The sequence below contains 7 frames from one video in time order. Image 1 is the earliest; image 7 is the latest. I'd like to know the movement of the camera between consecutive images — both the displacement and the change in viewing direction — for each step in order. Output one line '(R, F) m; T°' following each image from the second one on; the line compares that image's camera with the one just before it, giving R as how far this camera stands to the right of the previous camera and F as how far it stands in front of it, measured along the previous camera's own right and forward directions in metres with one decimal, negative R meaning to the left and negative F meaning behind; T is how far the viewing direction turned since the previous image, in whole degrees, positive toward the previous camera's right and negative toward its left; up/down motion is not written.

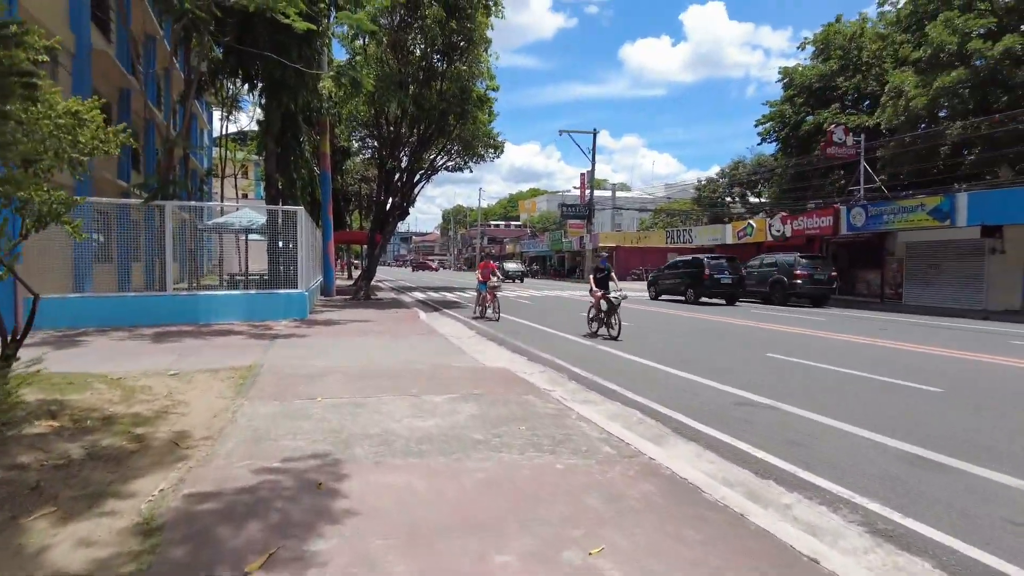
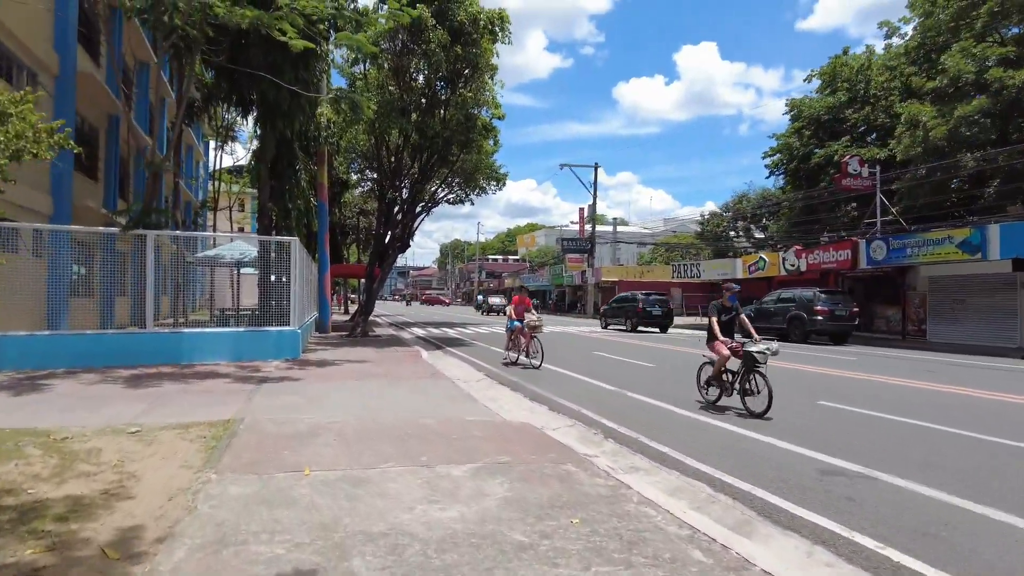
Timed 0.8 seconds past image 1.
(-0.3, +1.1) m; 0°
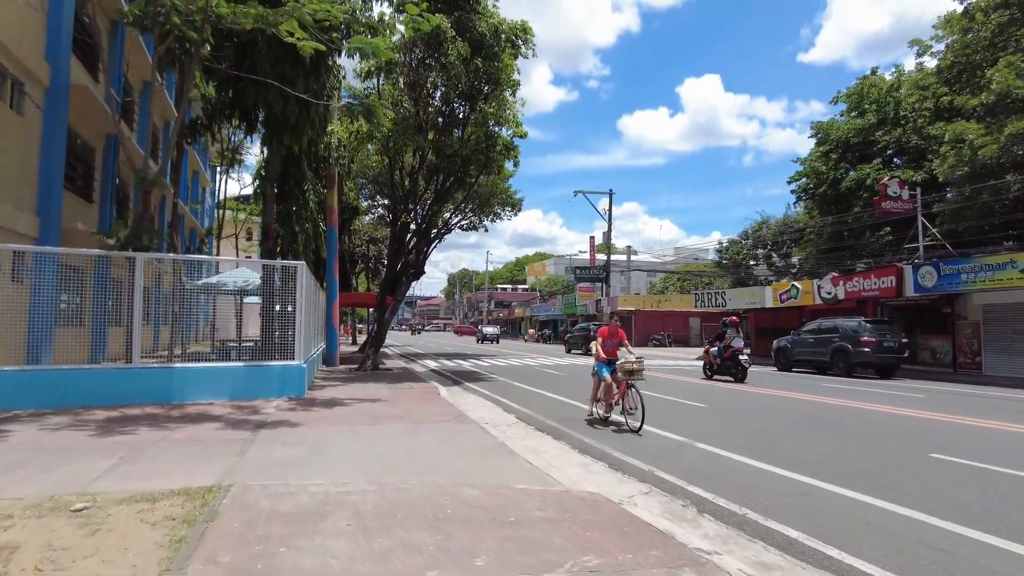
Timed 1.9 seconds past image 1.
(-0.4, +1.4) m; -1°
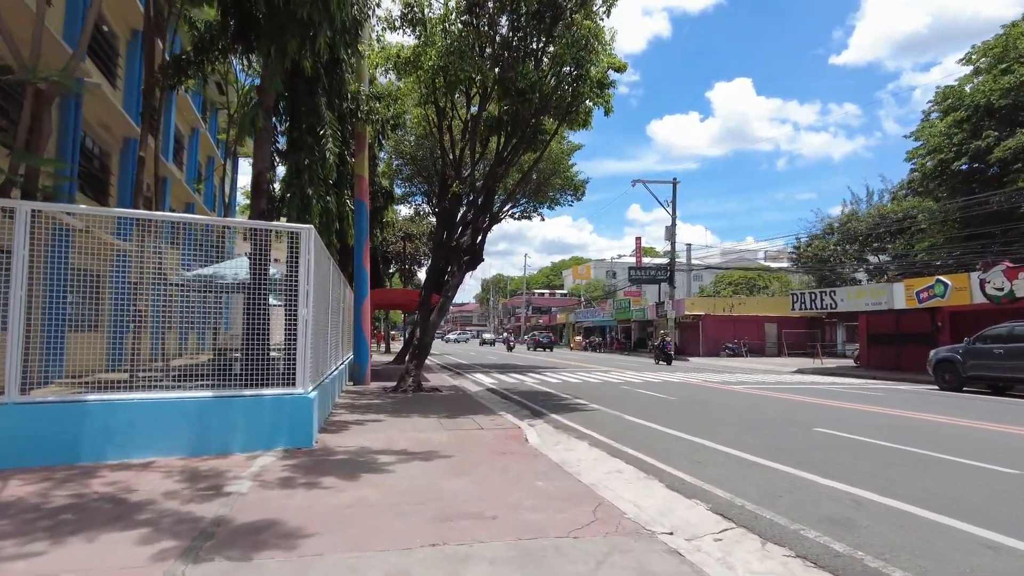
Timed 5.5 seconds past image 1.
(-1.3, +4.8) m; -3°
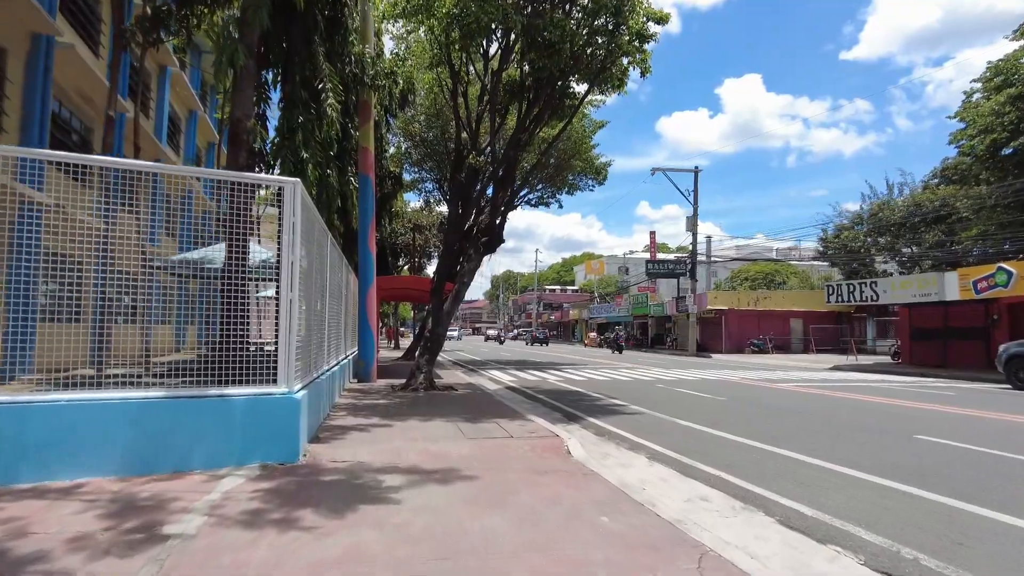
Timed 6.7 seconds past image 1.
(-0.3, +1.6) m; -1°
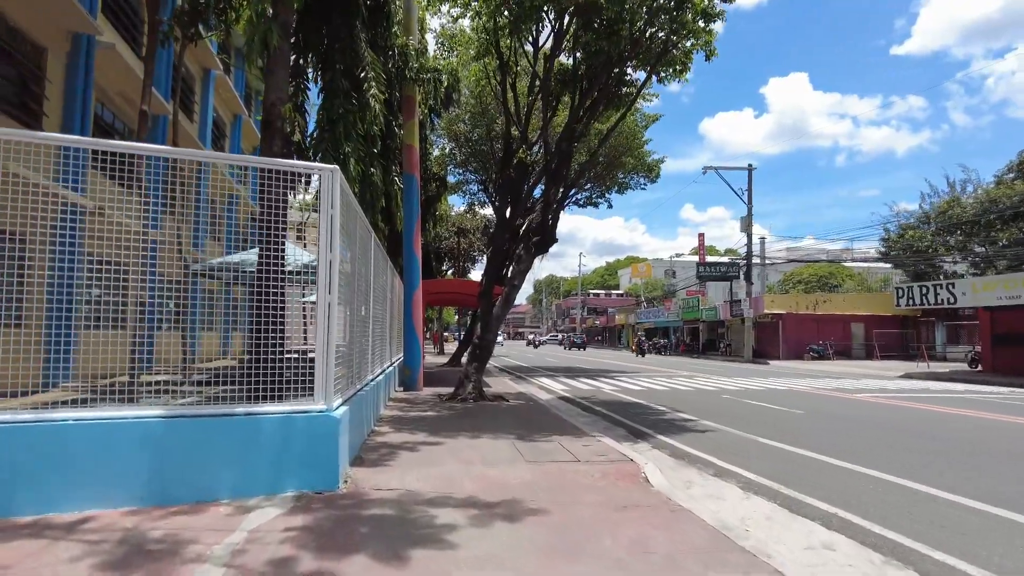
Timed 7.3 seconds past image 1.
(-0.2, +0.8) m; -4°
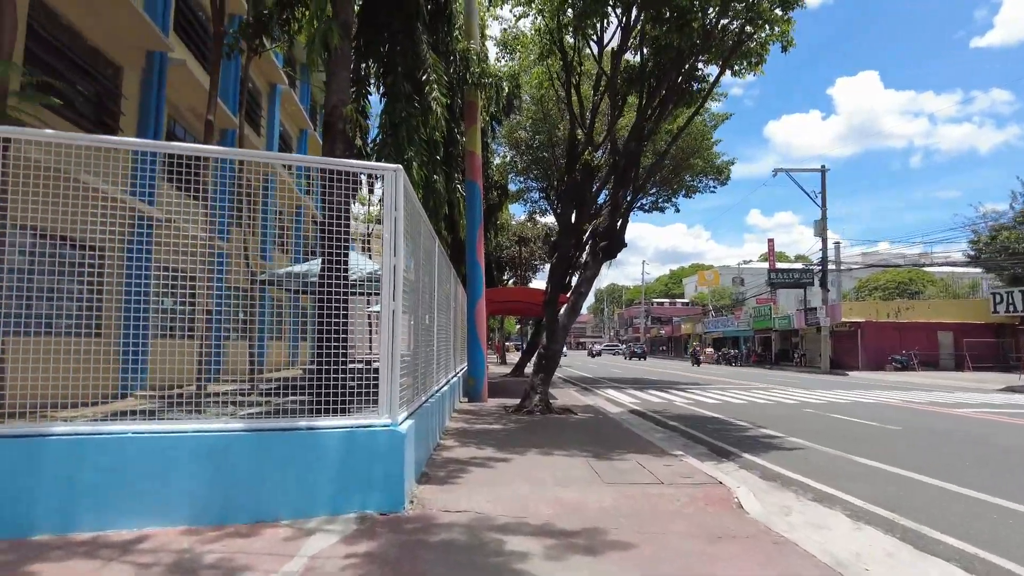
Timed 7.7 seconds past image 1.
(-0.1, +0.4) m; -5°
